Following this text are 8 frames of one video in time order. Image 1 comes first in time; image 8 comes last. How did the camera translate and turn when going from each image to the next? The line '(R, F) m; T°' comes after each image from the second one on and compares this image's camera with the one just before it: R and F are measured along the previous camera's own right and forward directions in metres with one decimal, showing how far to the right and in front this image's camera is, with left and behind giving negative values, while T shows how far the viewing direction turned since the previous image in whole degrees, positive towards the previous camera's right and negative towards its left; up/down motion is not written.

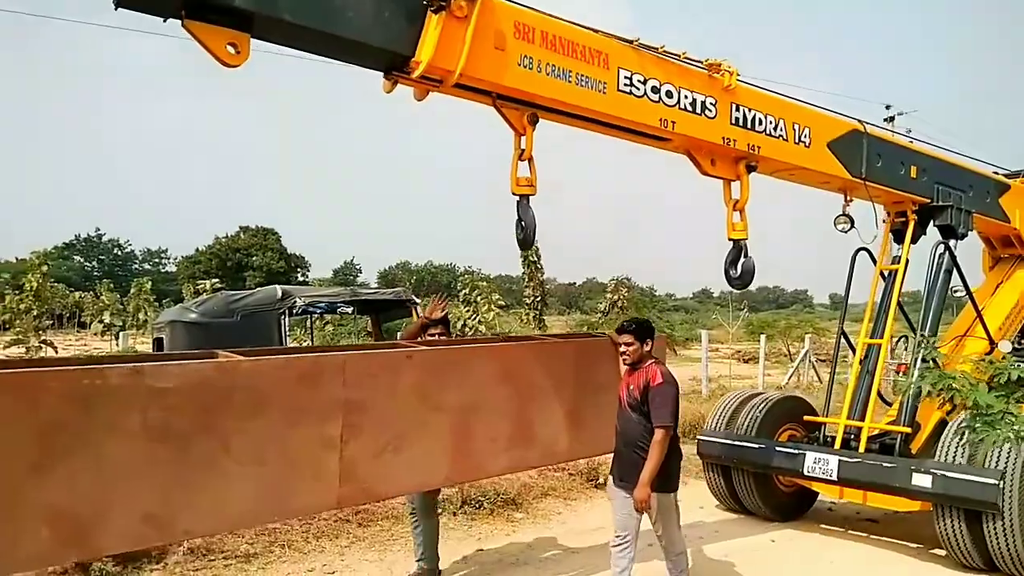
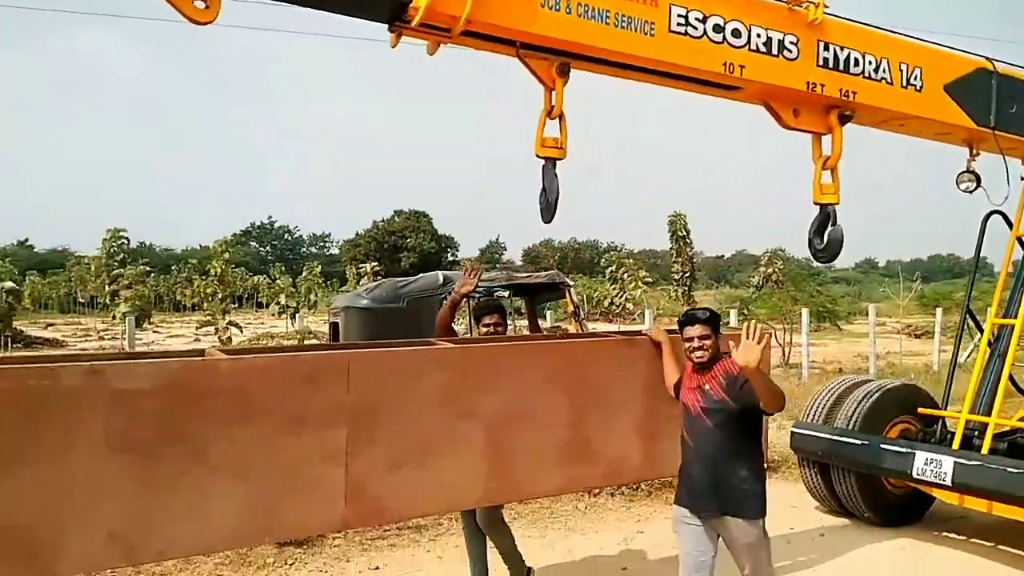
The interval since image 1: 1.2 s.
(+0.4, +0.2) m; -11°
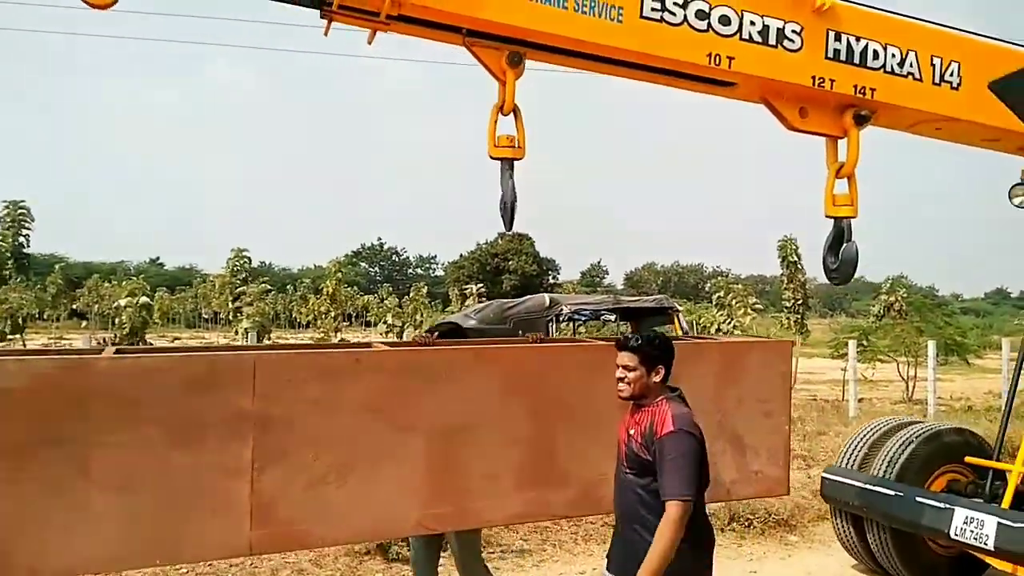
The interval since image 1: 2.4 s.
(+0.4, +0.2) m; -8°
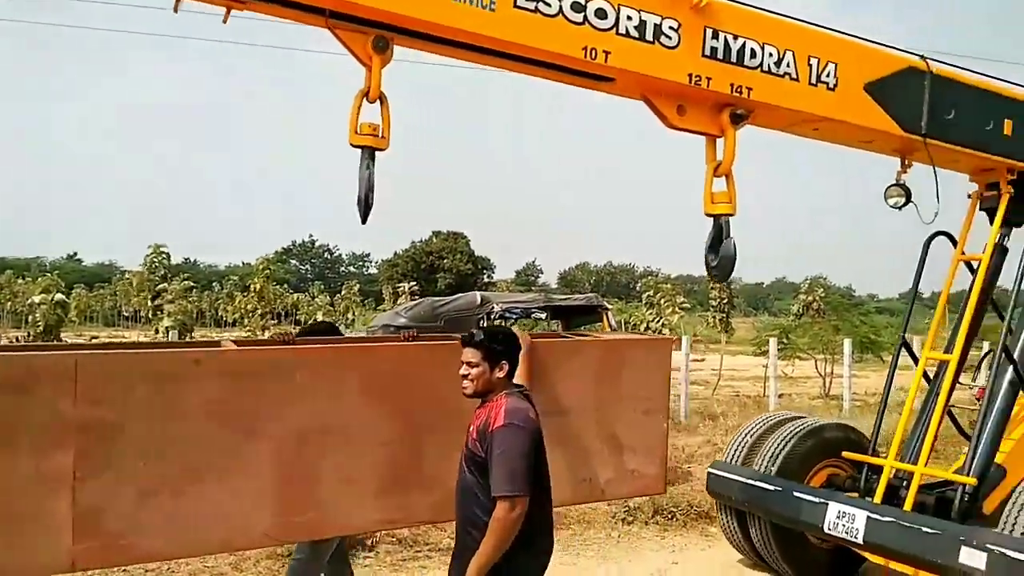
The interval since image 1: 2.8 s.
(+0.2, +0.1) m; +5°
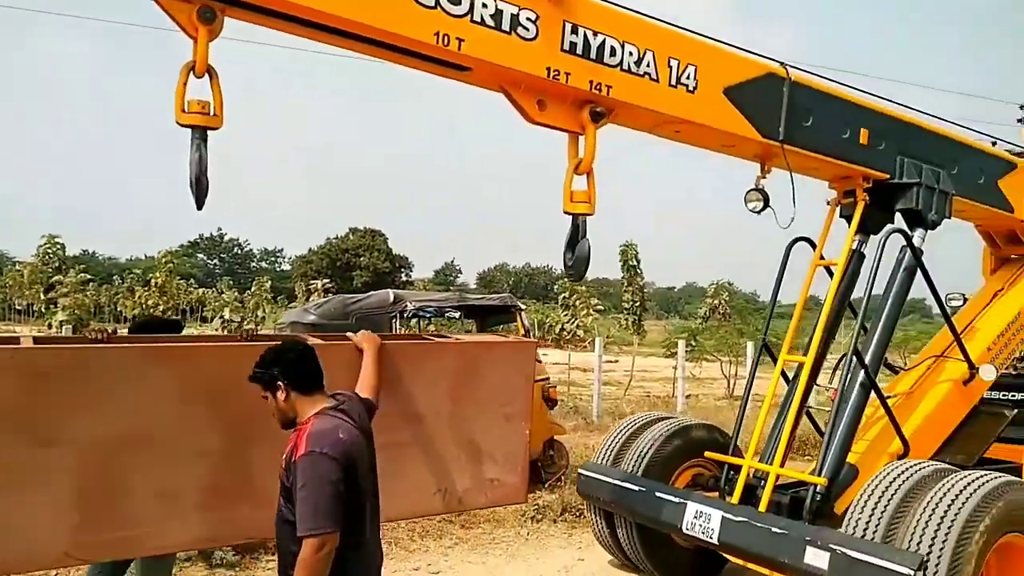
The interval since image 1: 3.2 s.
(+0.2, +0.1) m; +6°
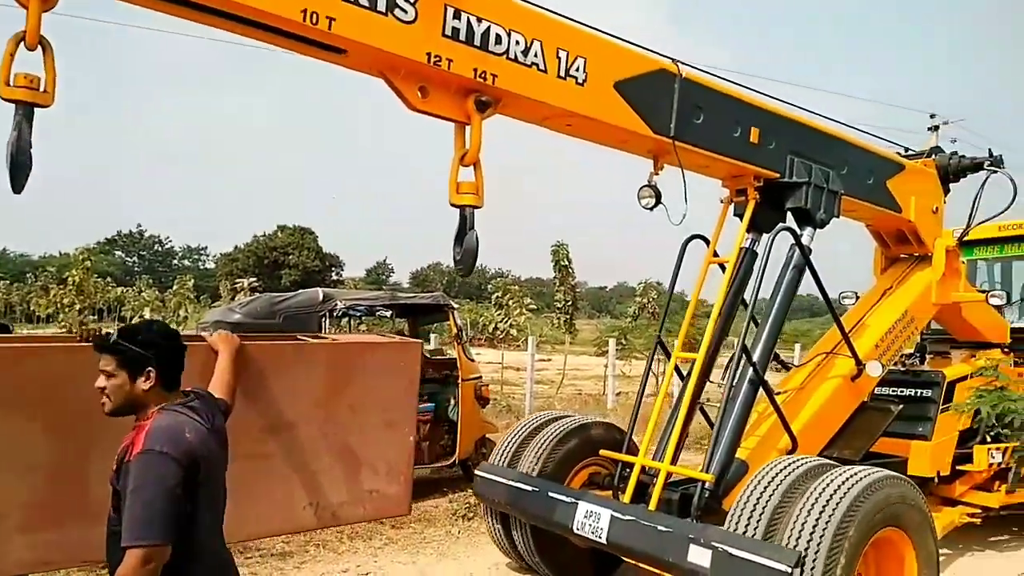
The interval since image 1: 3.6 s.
(+0.2, +0.1) m; +5°
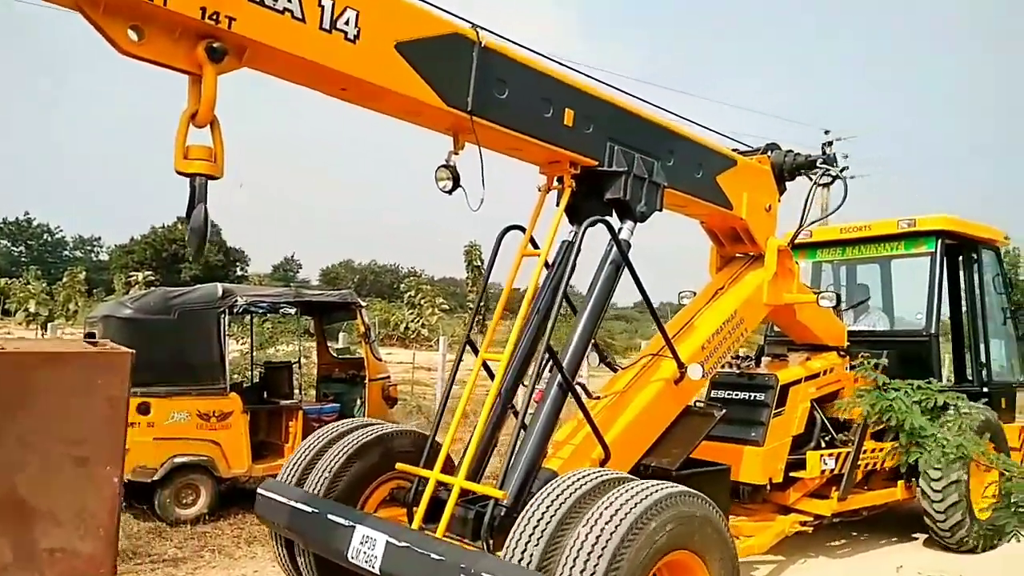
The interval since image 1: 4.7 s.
(+0.4, +0.3) m; +7°
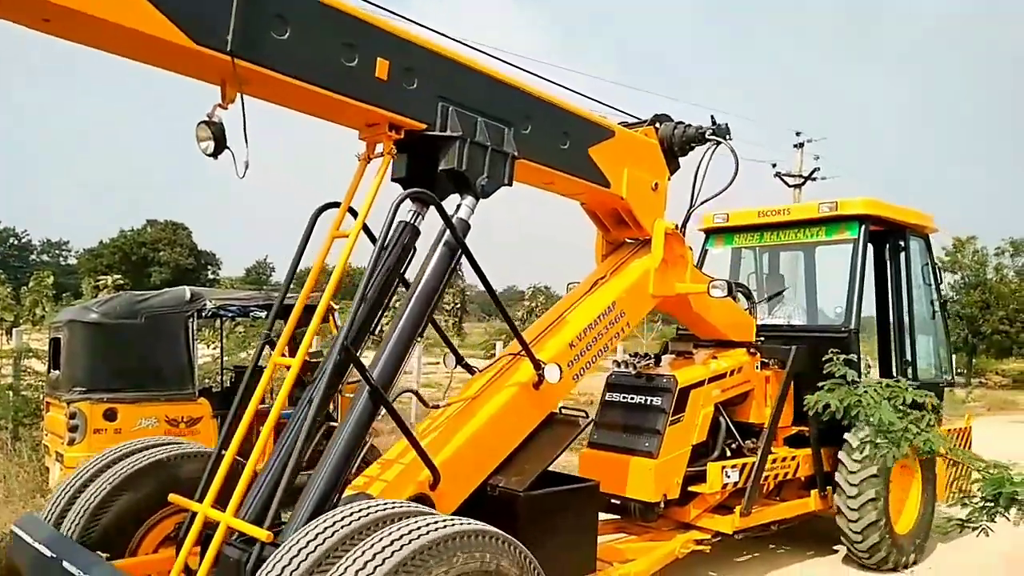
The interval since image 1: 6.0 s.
(+0.5, +0.4) m; +2°
